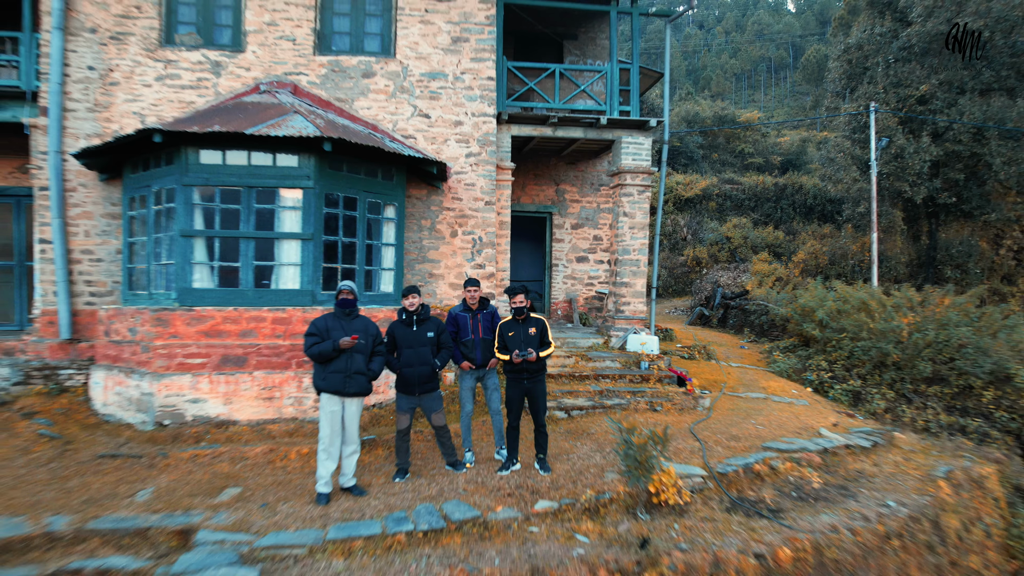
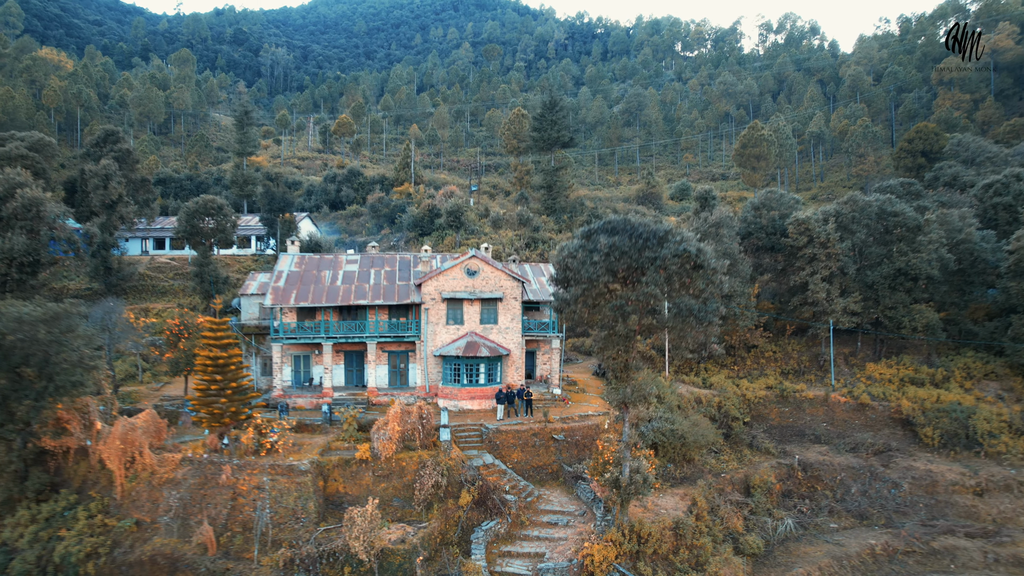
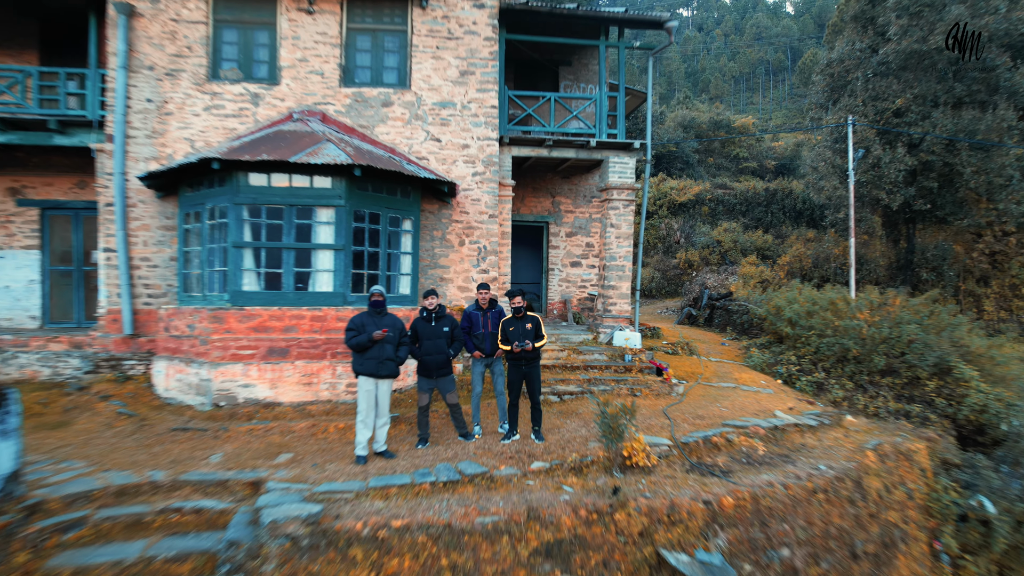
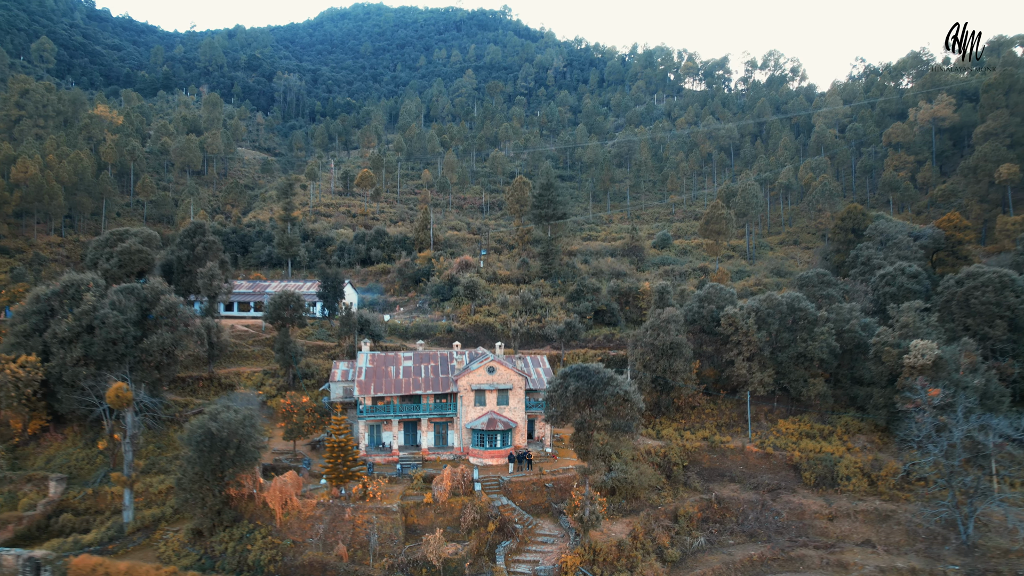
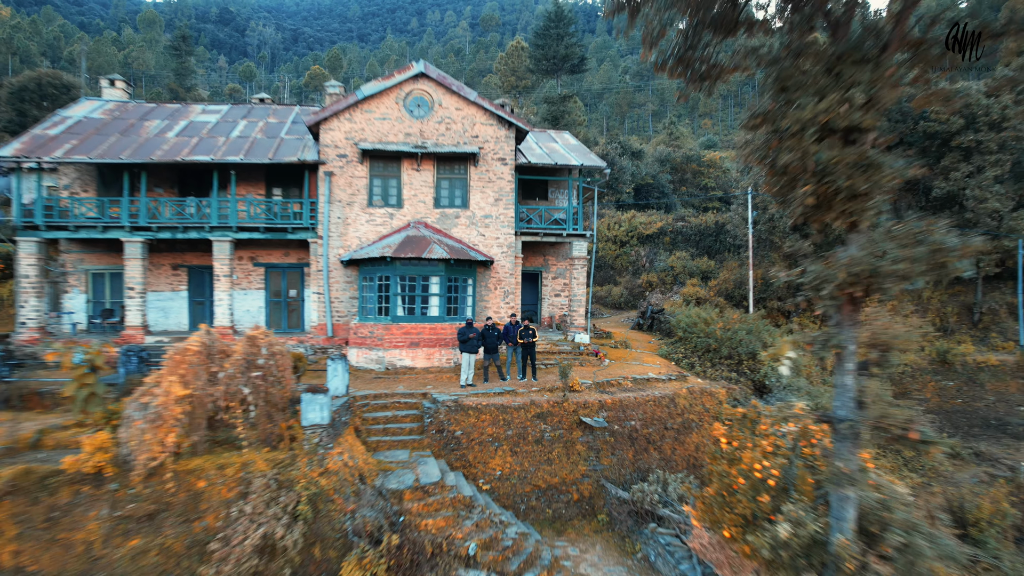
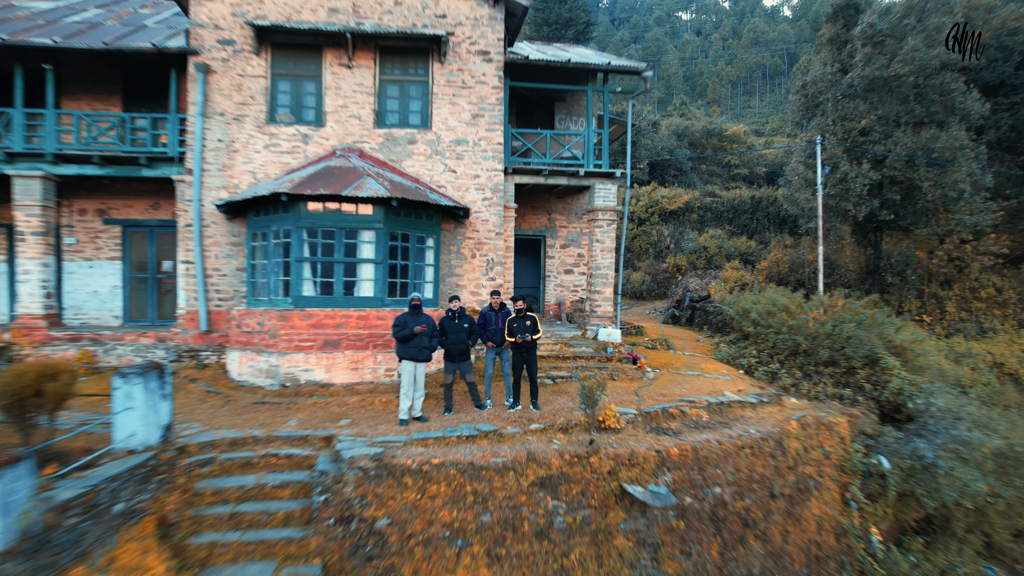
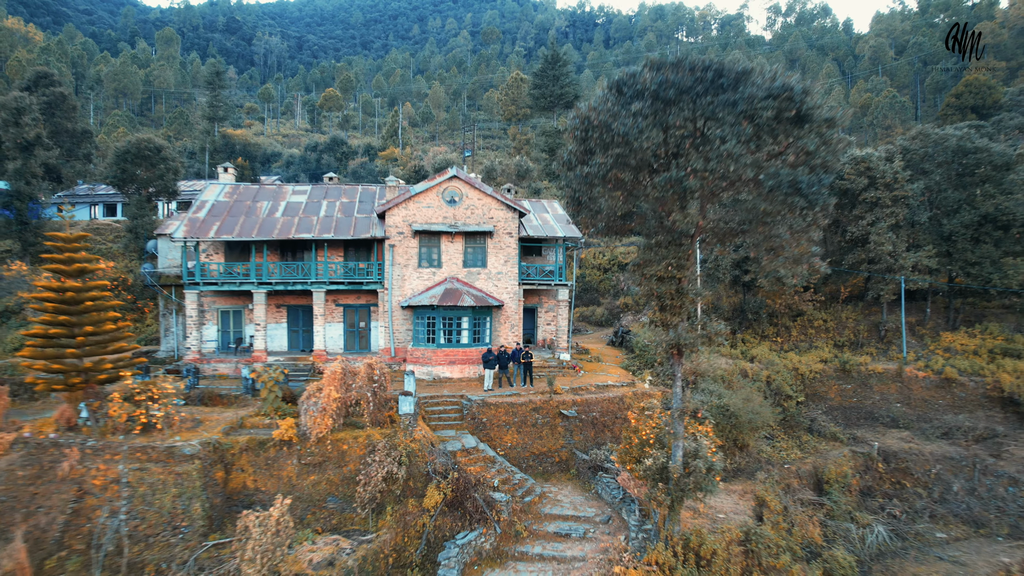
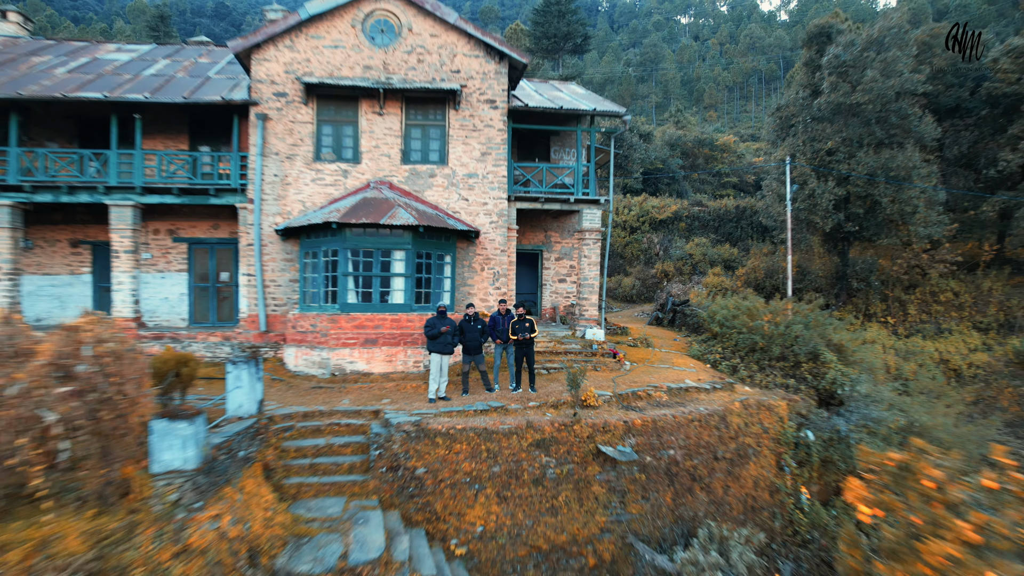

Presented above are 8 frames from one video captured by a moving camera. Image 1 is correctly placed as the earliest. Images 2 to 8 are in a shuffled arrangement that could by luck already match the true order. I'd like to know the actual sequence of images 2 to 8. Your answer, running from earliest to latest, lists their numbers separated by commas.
3, 6, 8, 5, 7, 2, 4
